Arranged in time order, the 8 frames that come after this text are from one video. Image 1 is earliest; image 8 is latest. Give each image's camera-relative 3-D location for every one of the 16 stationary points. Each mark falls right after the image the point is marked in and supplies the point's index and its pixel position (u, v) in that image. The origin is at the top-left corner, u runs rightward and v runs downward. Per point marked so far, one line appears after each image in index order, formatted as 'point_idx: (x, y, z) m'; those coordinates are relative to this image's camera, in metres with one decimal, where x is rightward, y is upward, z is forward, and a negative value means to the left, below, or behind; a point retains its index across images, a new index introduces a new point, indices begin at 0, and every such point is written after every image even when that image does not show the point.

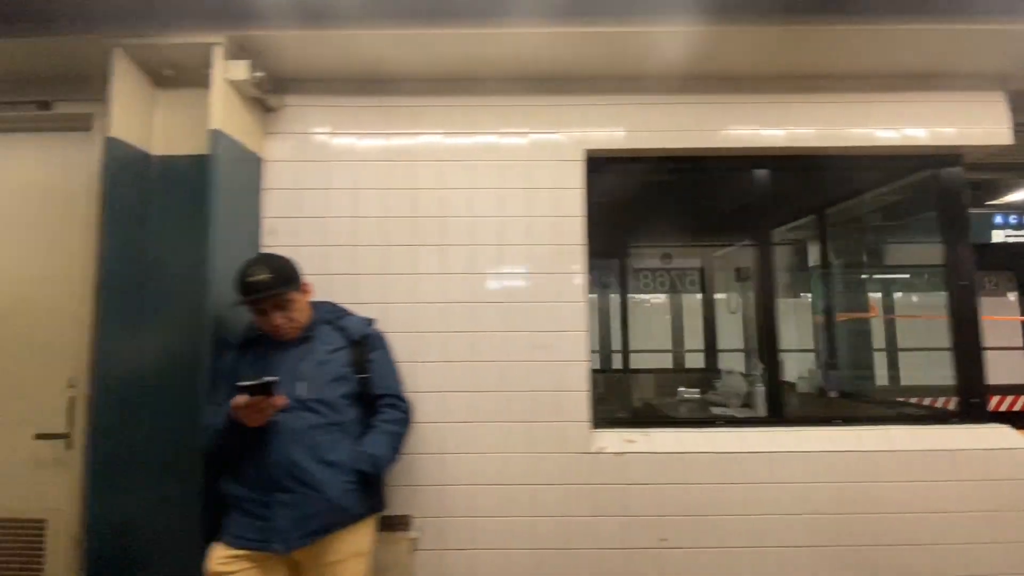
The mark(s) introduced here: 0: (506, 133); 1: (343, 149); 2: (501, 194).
0: (0.0, +0.5, +1.8) m
1: (-0.6, +0.5, +1.8) m
2: (0.0, +0.3, +1.8) m
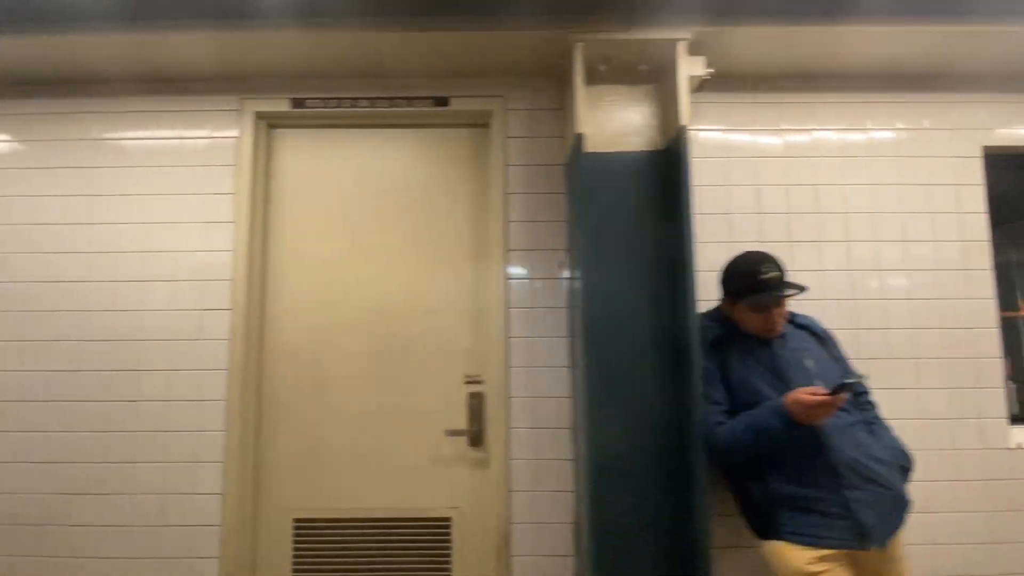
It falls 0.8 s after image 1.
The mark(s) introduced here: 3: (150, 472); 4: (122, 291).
0: (+1.3, +0.5, +1.8) m
1: (+0.8, +0.5, +1.8) m
2: (+1.3, +0.3, +1.8) m
3: (-1.2, -0.6, +1.7) m
4: (-1.3, 0.0, +1.7) m
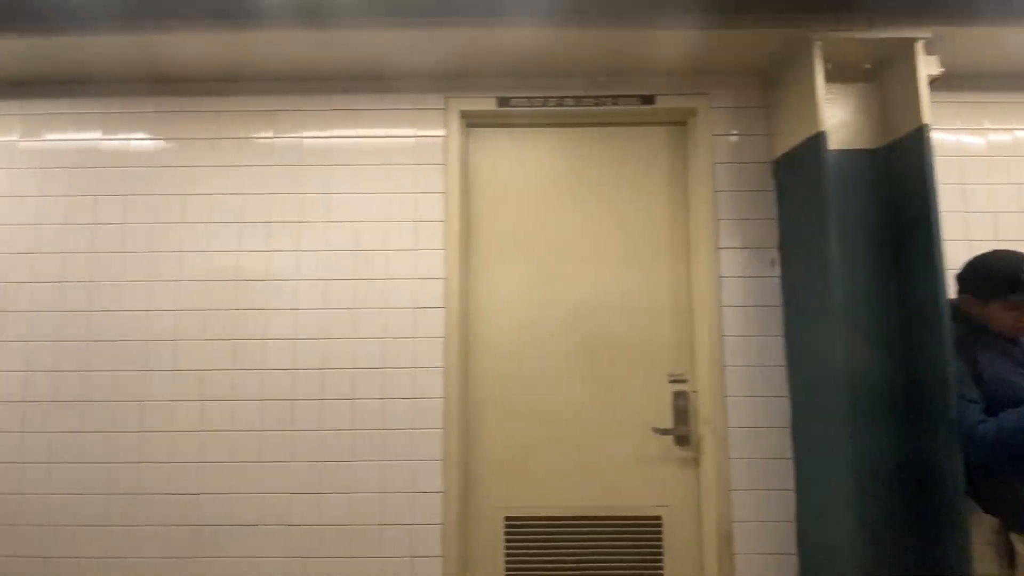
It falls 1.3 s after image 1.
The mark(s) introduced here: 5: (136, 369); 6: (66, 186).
0: (+2.0, +0.6, +1.8) m
1: (+1.5, +0.5, +1.8) m
2: (+2.0, +0.3, +1.8) m
3: (-0.5, -0.6, +1.7) m
4: (-0.6, 0.0, +1.7) m
5: (-1.2, -0.3, +1.7) m
6: (-1.6, +0.3, +1.8) m
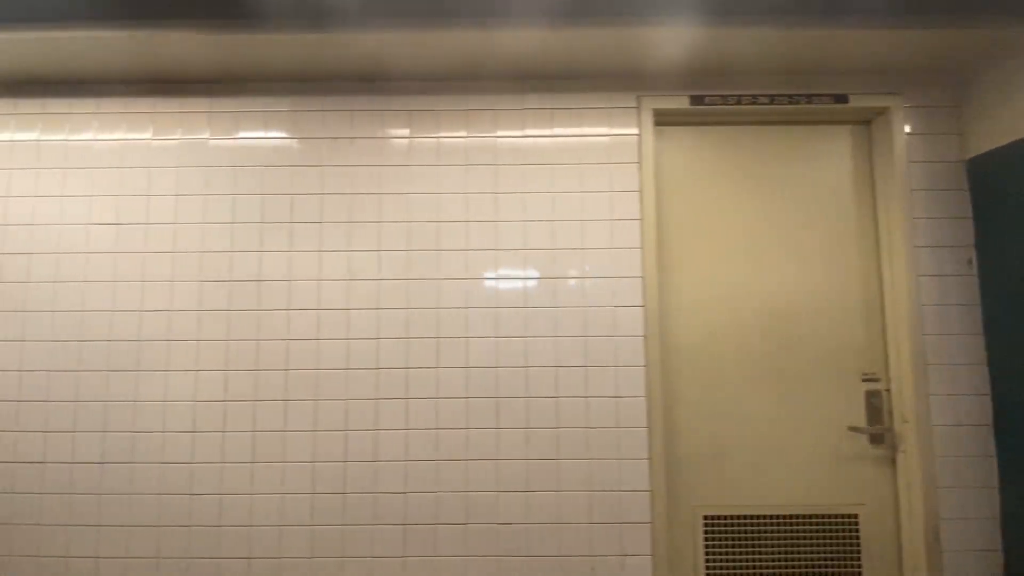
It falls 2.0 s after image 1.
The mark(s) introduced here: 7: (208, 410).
0: (+2.7, +0.6, +1.8) m
1: (+2.1, +0.5, +1.8) m
2: (+2.7, +0.3, +1.8) m
3: (+0.2, -0.6, +1.7) m
4: (+0.1, 0.0, +1.7) m
5: (-0.6, -0.3, +1.7) m
6: (-0.9, +0.4, +1.8) m
7: (-1.0, -0.4, +1.7) m
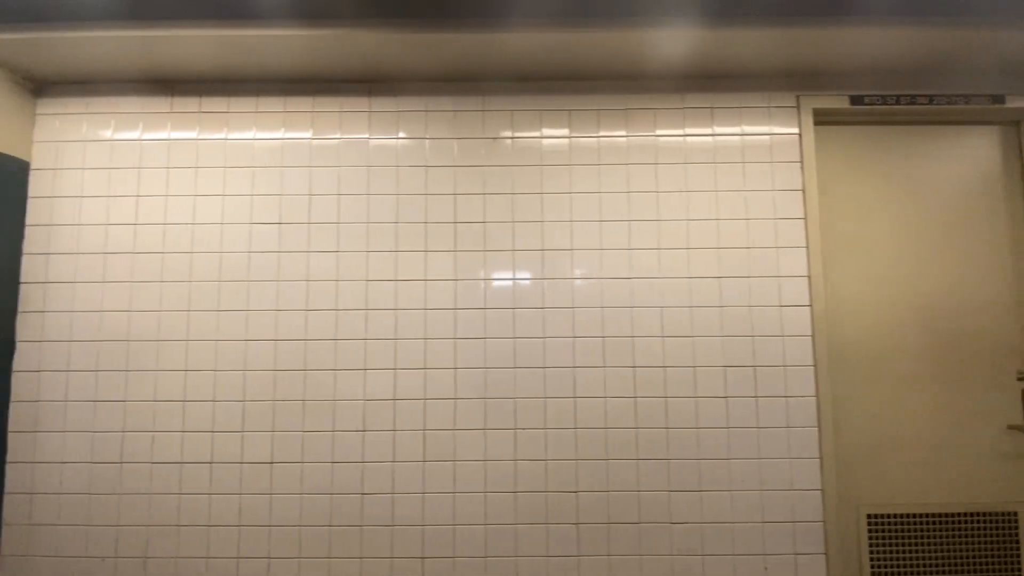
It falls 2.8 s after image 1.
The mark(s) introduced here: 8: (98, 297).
0: (+3.3, +0.6, +1.9) m
1: (+2.7, +0.5, +1.8) m
2: (+3.2, +0.3, +1.8) m
3: (+0.8, -0.6, +1.7) m
4: (+0.6, 0.0, +1.7) m
5: (0.0, -0.3, +1.7) m
6: (-0.4, +0.4, +1.8) m
7: (-0.4, -0.4, +1.7) m
8: (-1.4, 0.0, +1.7) m
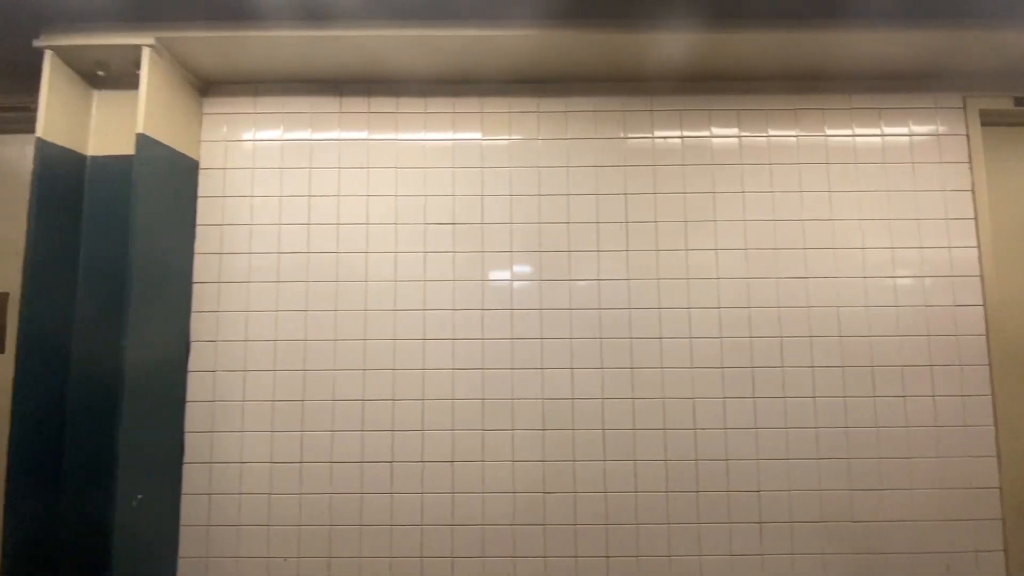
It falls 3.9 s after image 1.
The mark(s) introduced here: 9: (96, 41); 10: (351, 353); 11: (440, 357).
0: (+3.8, +0.6, +1.9) m
1: (+3.3, +0.5, +1.8) m
2: (+3.8, +0.3, +1.8) m
3: (+1.3, -0.6, +1.7) m
4: (+1.2, 0.0, +1.7) m
5: (+0.6, -0.3, +1.7) m
6: (+0.2, +0.4, +1.8) m
7: (+0.1, -0.4, +1.7) m
8: (-0.8, 0.0, +1.7) m
9: (-1.2, +0.7, +1.6) m
10: (-0.5, -0.2, +1.7) m
11: (-0.2, -0.2, +1.7) m
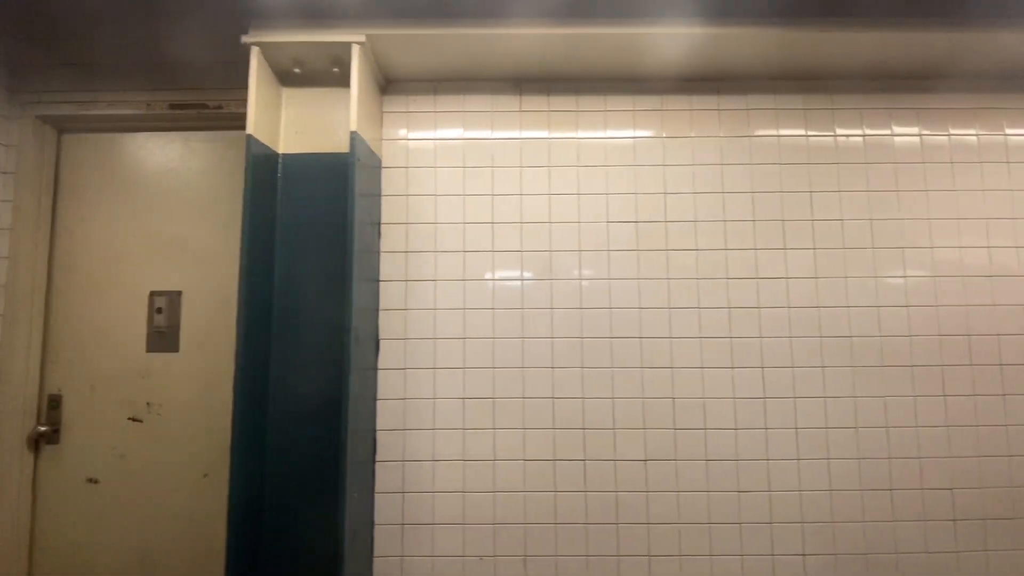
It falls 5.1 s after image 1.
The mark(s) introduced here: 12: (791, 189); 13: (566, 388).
0: (+4.5, +0.6, +1.9) m
1: (+3.9, +0.5, +1.9) m
2: (+4.4, +0.4, +1.9) m
3: (+2.0, -0.6, +1.7) m
4: (+1.8, 0.0, +1.7) m
5: (+1.2, -0.3, +1.7) m
6: (+0.8, +0.4, +1.8) m
7: (+0.8, -0.4, +1.7) m
8: (-0.2, 0.0, +1.7) m
9: (-0.6, +0.7, +1.5) m
10: (+0.1, -0.2, +1.7) m
11: (+0.4, -0.2, +1.7) m
12: (+0.9, +0.3, +1.8) m
13: (+0.2, -0.3, +1.7) m
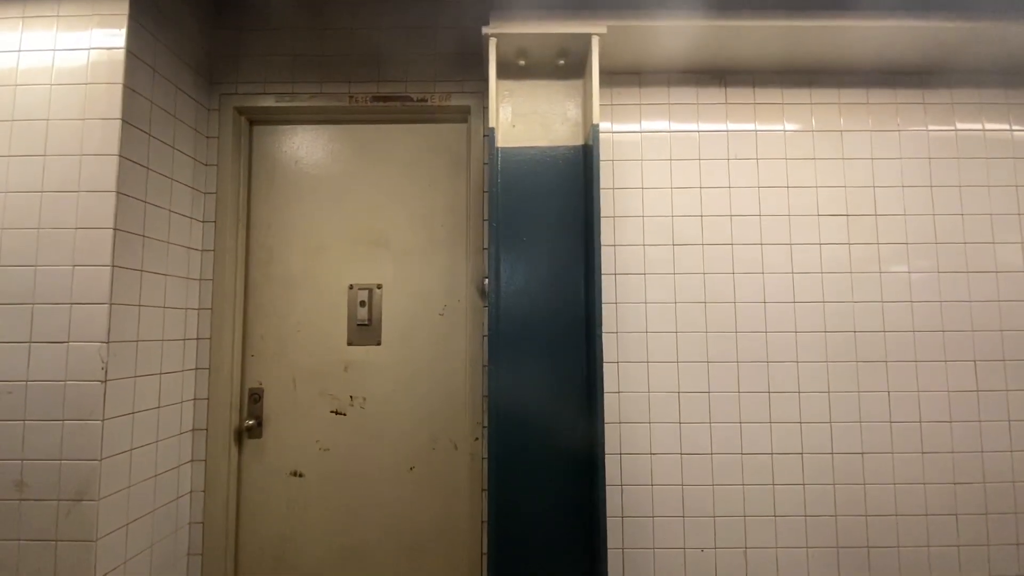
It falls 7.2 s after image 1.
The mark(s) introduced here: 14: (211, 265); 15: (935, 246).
0: (+5.2, +0.6, +1.9) m
1: (+4.6, +0.5, +1.9) m
2: (+5.1, +0.4, +1.9) m
3: (+2.7, -0.6, +1.7) m
4: (+2.5, 0.0, +1.8) m
5: (+1.9, -0.2, +1.7) m
6: (+1.5, +0.4, +1.8) m
7: (+1.5, -0.4, +1.7) m
8: (+0.5, 0.0, +1.7) m
9: (+0.1, +0.8, +1.5) m
10: (+0.8, -0.2, +1.7) m
11: (+1.1, -0.2, +1.7) m
12: (+1.6, +0.4, +1.8) m
13: (+0.9, -0.3, +1.7) m
14: (-1.0, +0.1, +1.7) m
15: (+1.4, +0.1, +1.8) m
